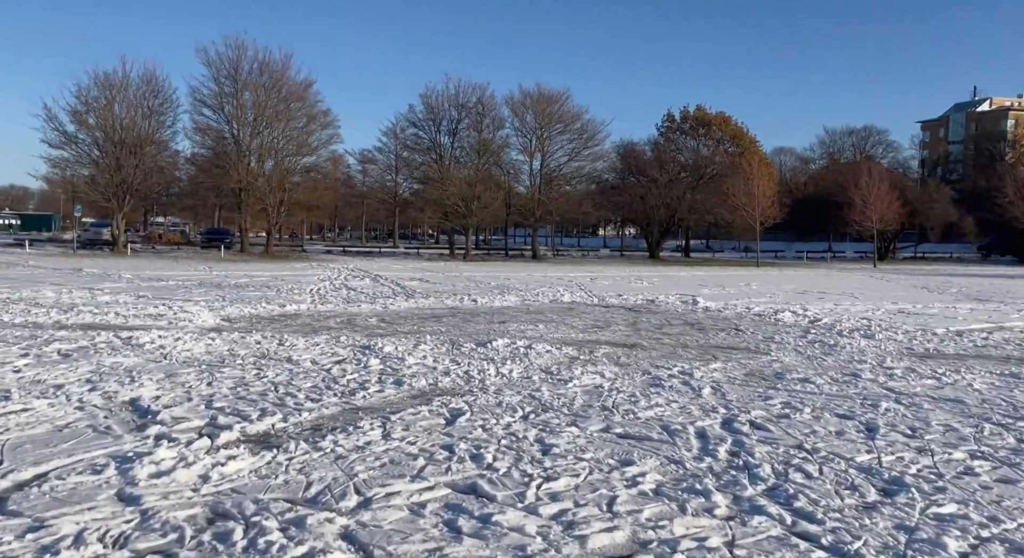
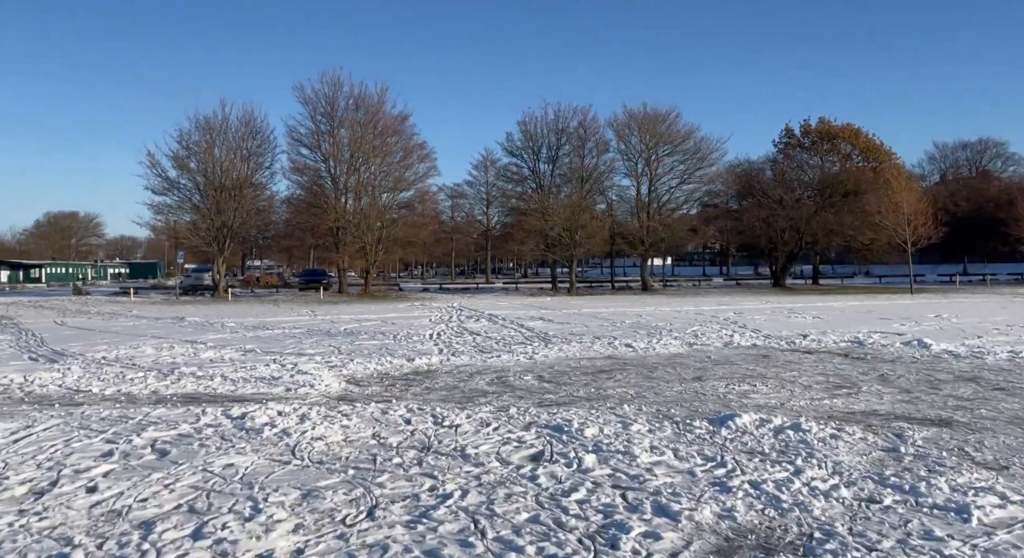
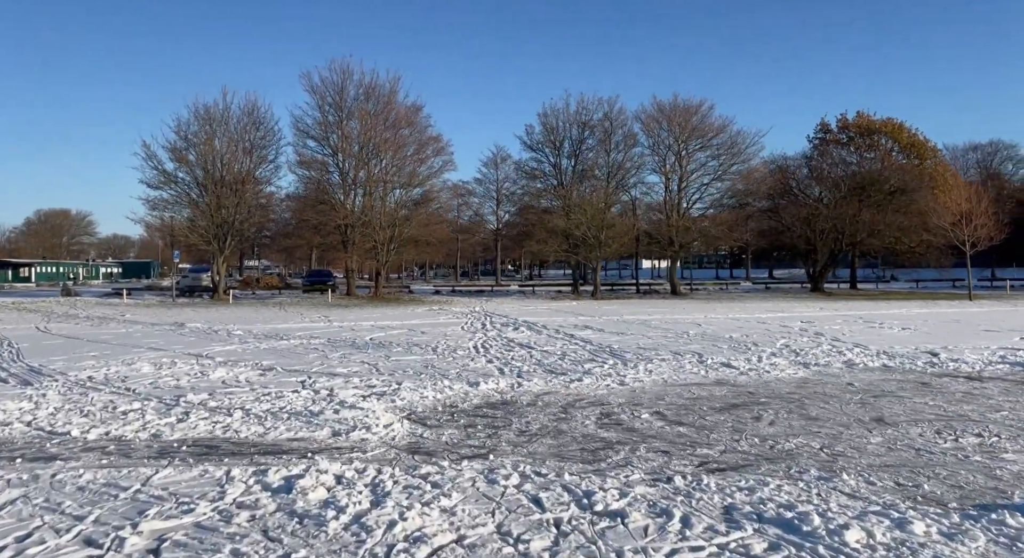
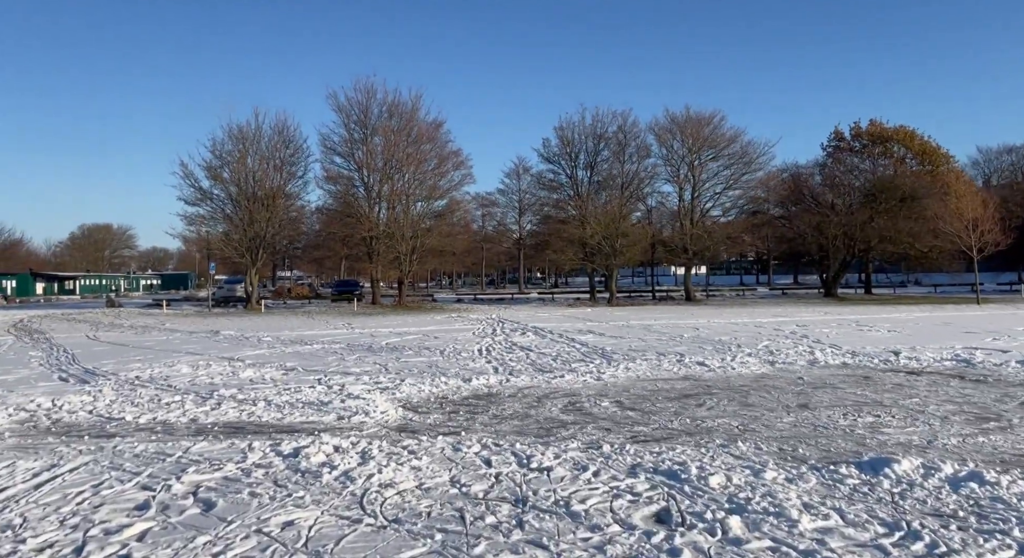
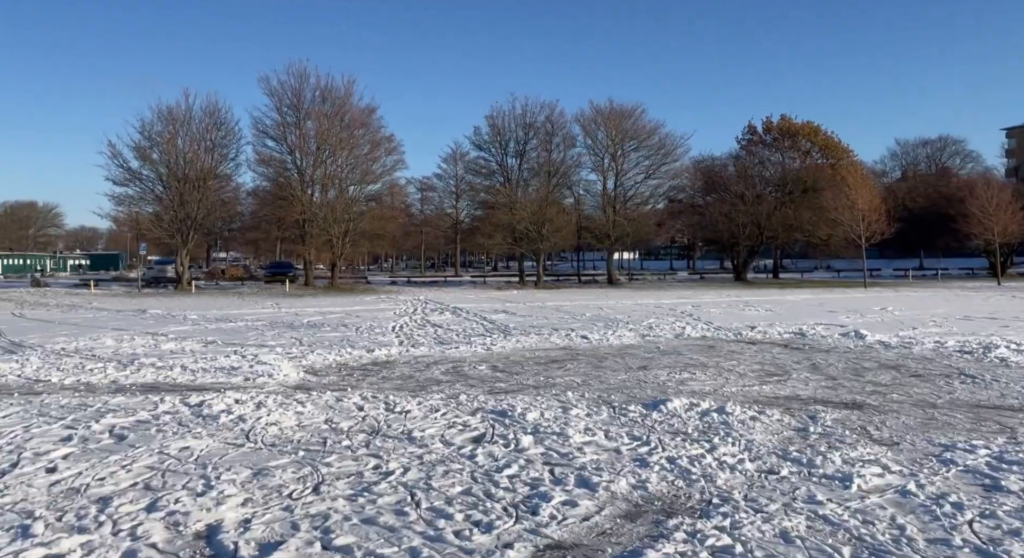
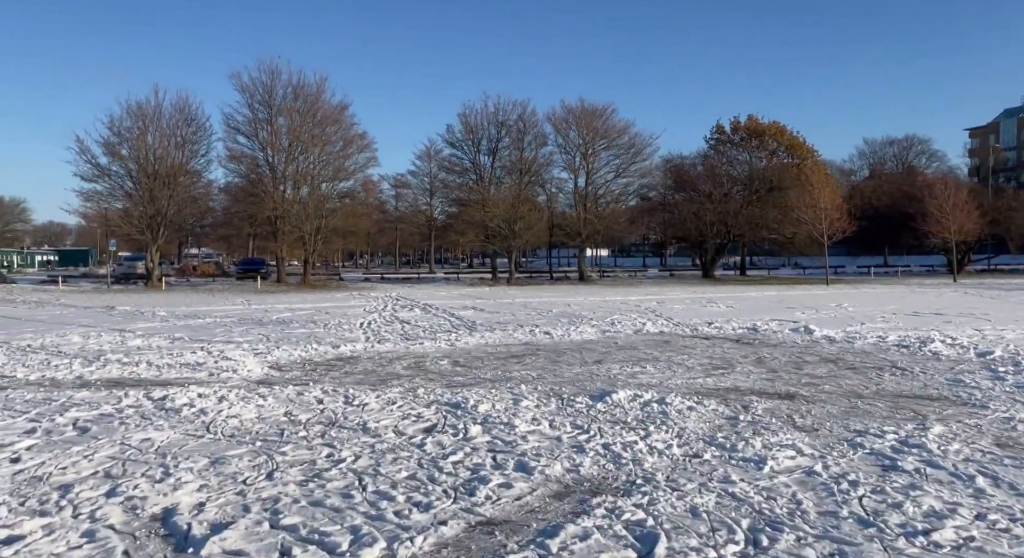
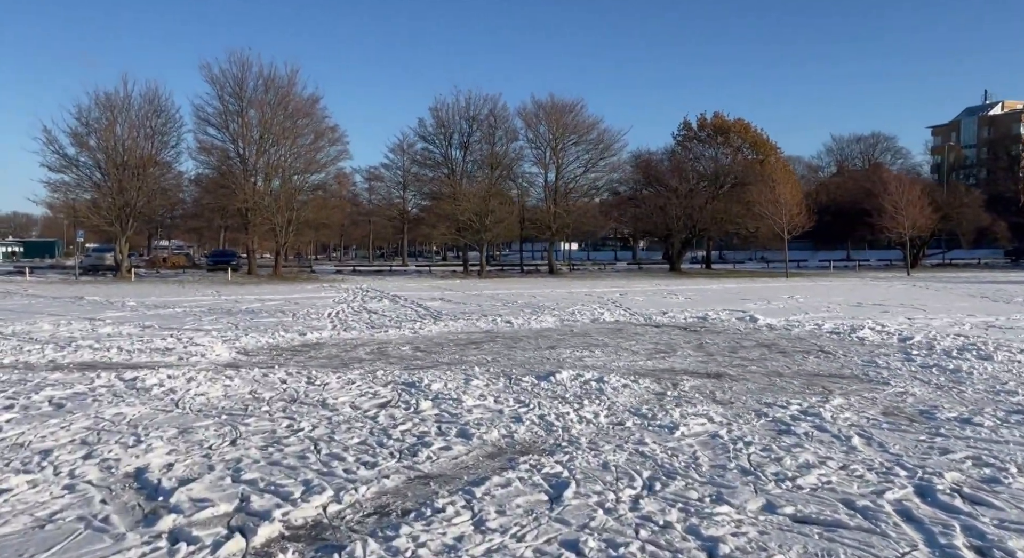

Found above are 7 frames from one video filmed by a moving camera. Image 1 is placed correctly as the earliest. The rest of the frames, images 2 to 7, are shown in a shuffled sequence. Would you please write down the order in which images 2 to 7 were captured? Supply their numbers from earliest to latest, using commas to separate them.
7, 6, 5, 2, 4, 3
